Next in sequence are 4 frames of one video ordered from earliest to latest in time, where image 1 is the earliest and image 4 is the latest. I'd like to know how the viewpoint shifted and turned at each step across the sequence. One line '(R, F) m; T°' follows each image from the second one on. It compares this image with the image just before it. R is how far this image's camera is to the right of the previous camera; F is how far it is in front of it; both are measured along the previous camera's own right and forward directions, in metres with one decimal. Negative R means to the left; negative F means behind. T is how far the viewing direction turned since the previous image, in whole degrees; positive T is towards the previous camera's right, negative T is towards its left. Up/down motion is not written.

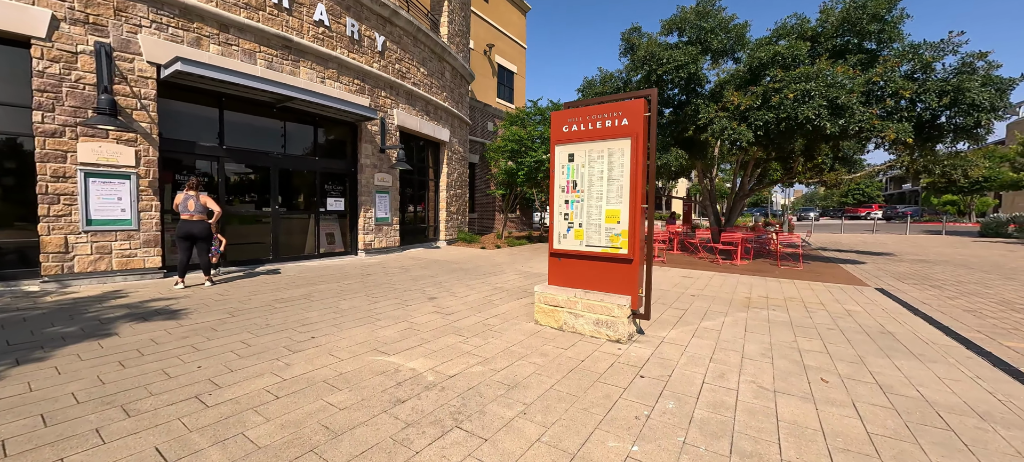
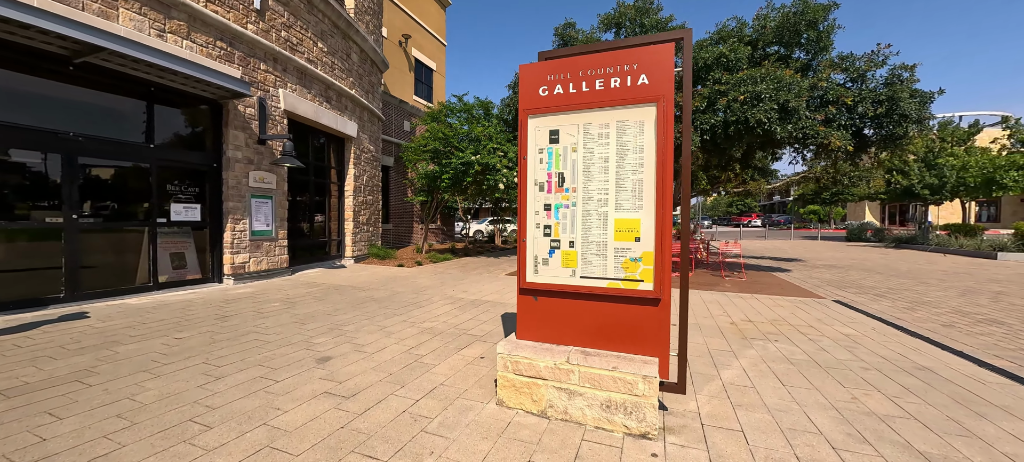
(-0.2, +1.9) m; +12°
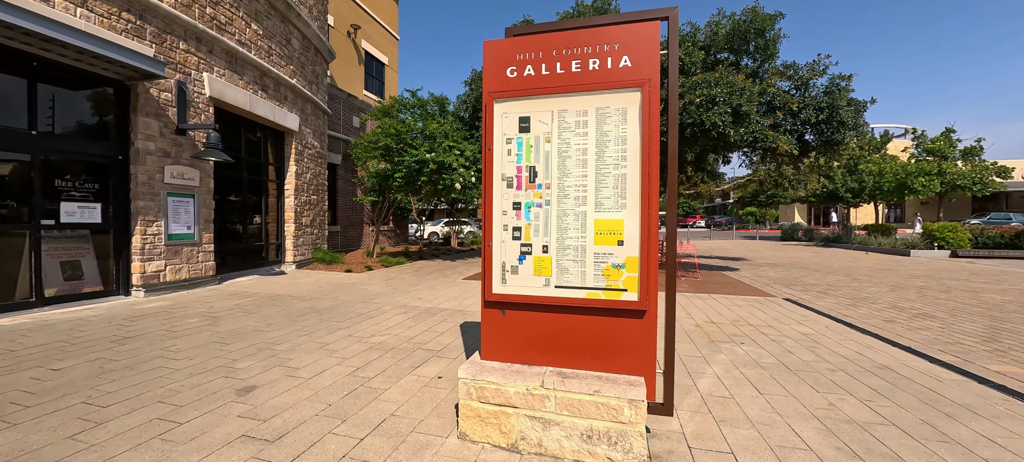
(0.0, +0.4) m; +7°
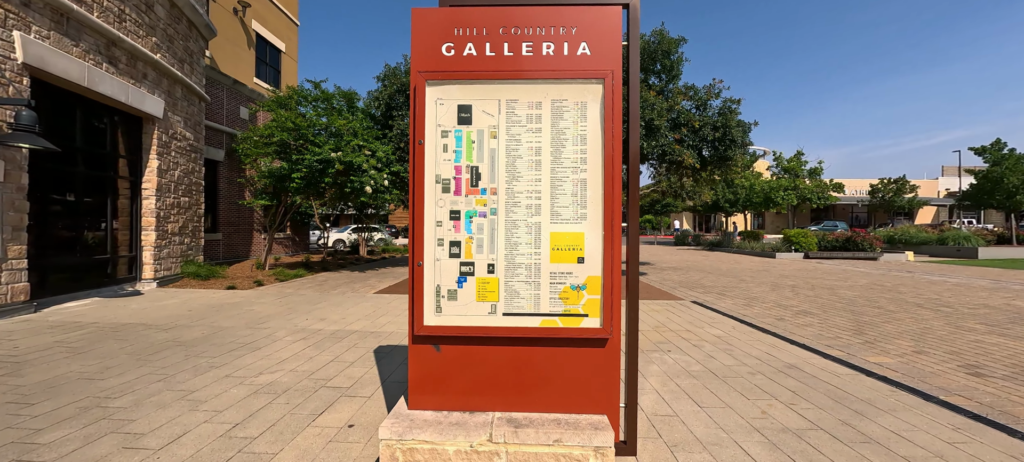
(-0.1, +0.5) m; +13°
